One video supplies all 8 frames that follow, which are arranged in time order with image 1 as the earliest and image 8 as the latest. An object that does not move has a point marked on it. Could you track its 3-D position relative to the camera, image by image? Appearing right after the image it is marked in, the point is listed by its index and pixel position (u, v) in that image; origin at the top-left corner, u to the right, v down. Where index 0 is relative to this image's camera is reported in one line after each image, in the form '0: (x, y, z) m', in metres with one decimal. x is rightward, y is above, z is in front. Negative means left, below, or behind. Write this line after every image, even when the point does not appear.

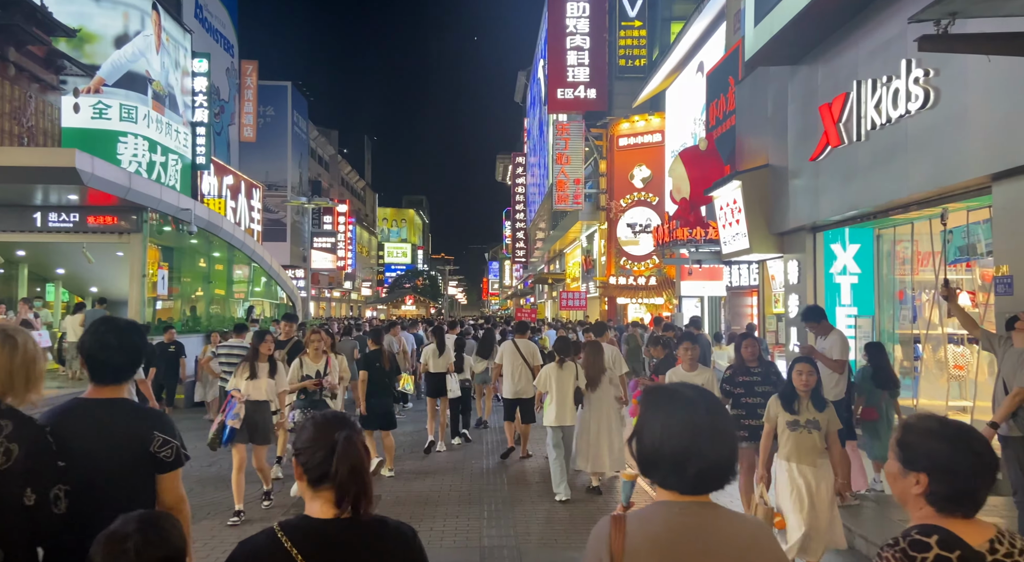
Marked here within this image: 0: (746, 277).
0: (+4.6, +0.1, +15.6) m
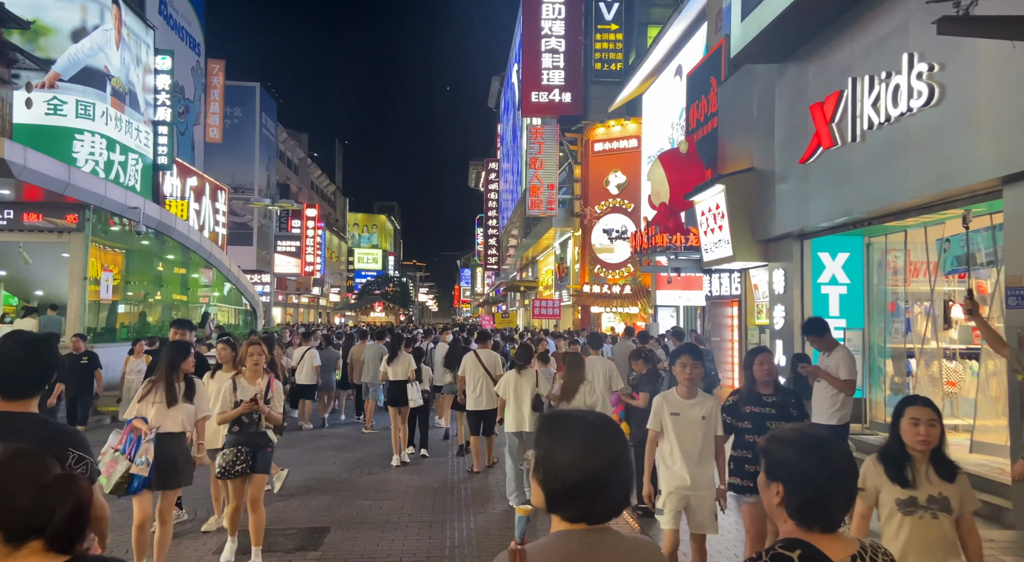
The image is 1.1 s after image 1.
0: (+4.0, -0.1, +15.0) m
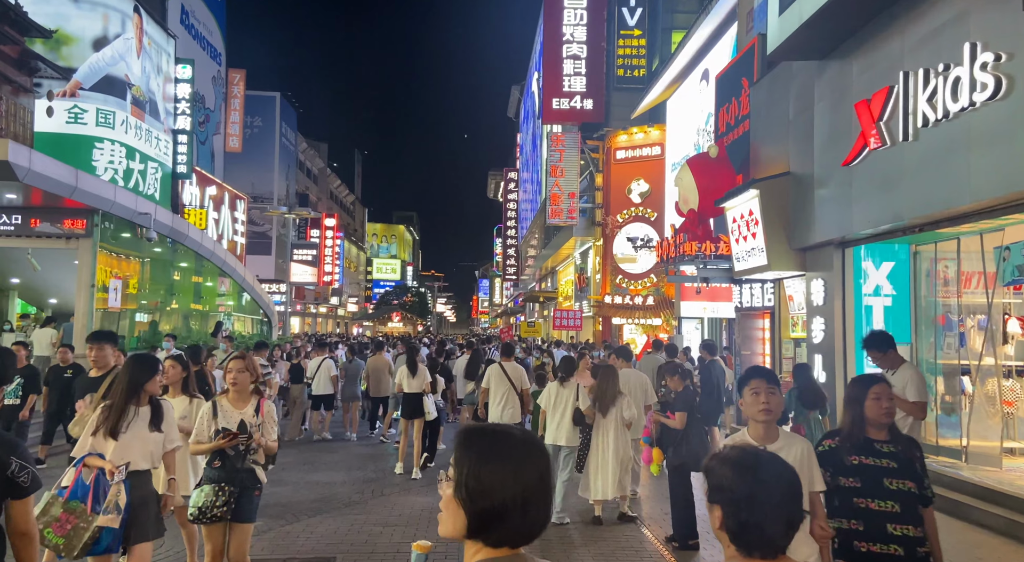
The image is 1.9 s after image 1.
0: (+4.4, -0.3, +14.2) m
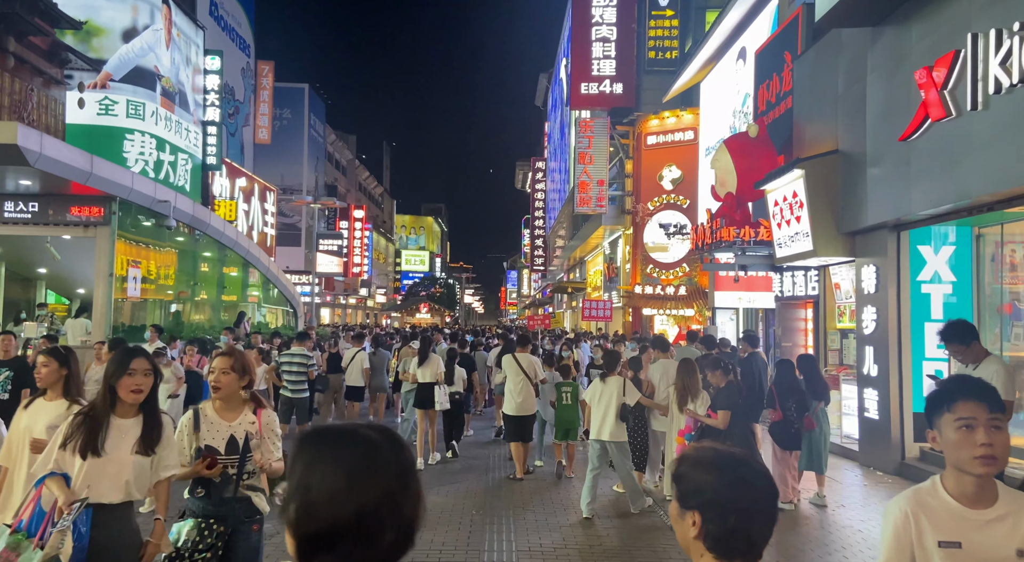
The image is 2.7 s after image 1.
0: (+4.9, -0.1, +13.4) m
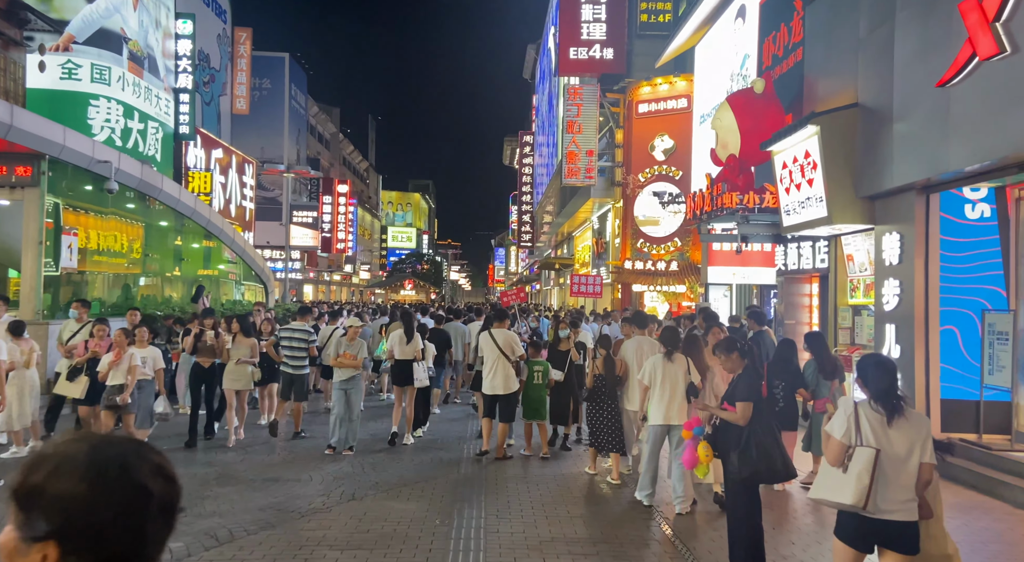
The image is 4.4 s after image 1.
0: (+4.5, +0.4, +12.2) m
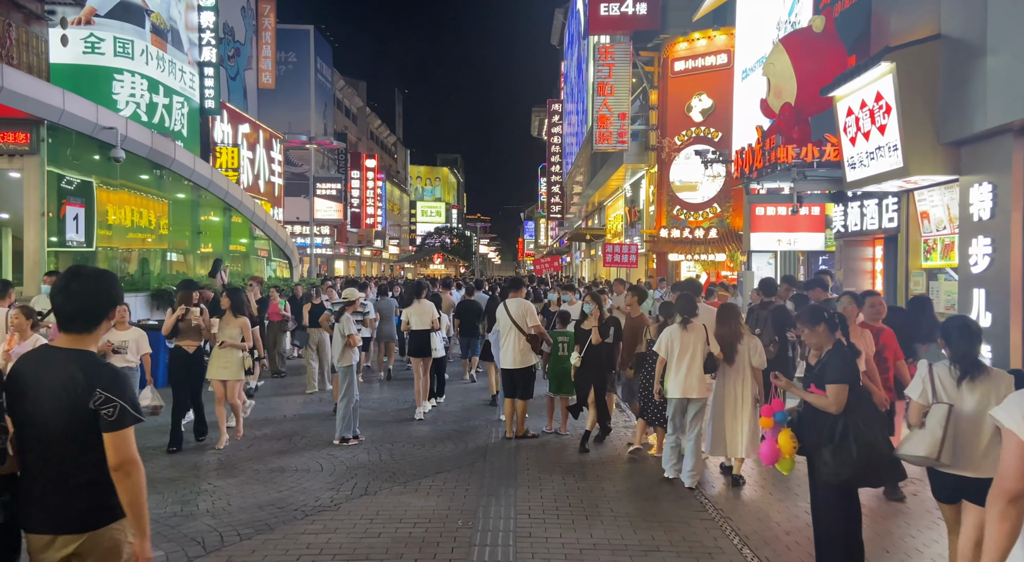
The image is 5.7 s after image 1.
0: (+5.0, +0.9, +11.0) m
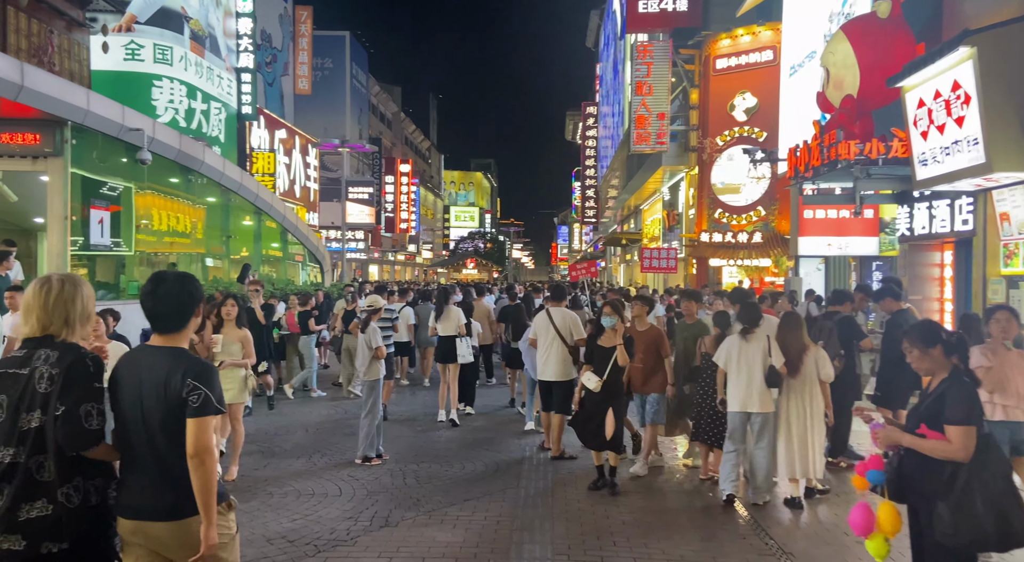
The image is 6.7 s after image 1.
0: (+5.4, +0.8, +10.1) m
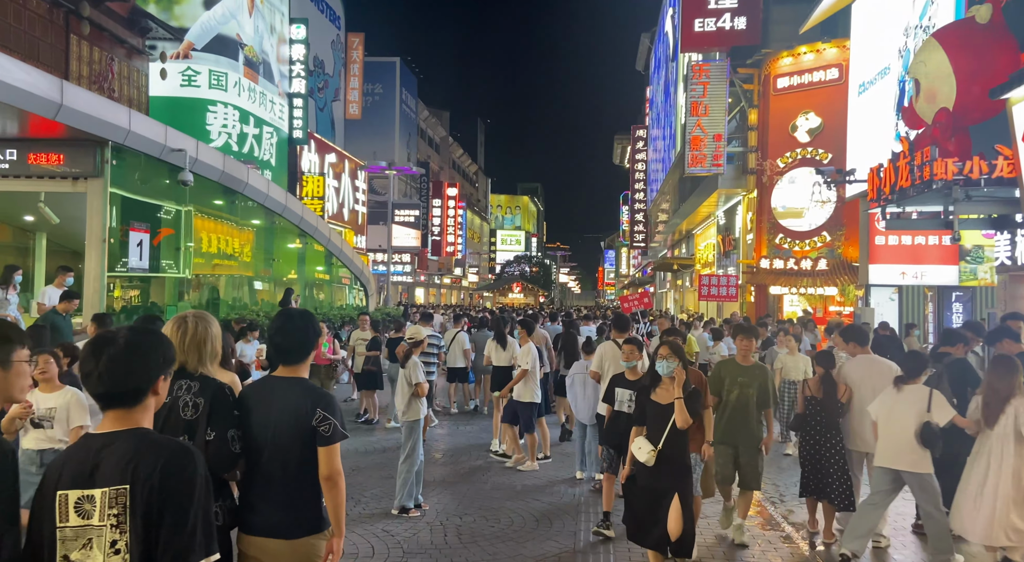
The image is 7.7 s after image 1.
0: (+6.1, +0.4, +9.0) m
